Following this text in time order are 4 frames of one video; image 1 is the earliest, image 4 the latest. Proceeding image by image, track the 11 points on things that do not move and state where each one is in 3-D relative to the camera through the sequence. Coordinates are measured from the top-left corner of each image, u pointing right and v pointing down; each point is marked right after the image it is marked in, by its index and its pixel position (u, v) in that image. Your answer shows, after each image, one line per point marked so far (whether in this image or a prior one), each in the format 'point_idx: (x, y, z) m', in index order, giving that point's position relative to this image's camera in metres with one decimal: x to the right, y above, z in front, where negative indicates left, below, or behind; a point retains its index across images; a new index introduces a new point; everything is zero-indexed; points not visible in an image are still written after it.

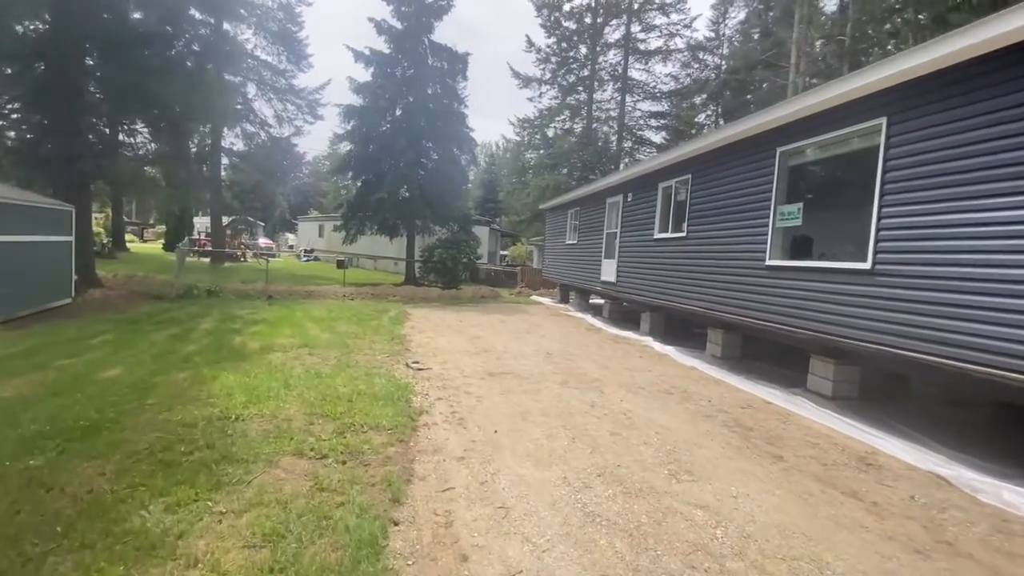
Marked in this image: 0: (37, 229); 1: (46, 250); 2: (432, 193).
0: (-8.5, +1.1, +8.5) m
1: (-8.6, +0.7, +8.8) m
2: (-3.2, +3.9, +19.2) m
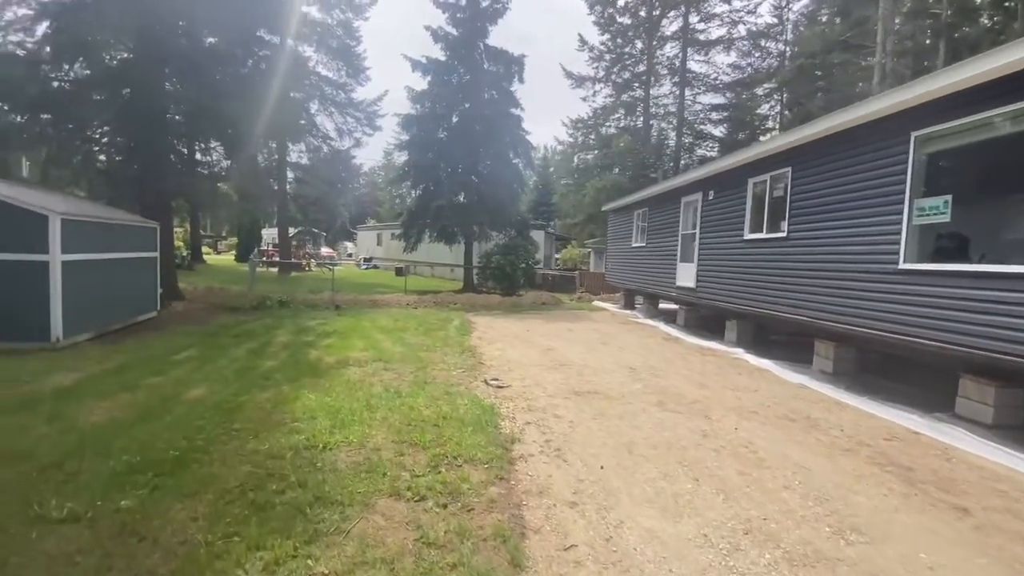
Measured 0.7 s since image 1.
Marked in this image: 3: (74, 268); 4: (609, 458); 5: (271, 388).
0: (-7.2, +0.8, +8.8) m
1: (-7.3, +0.4, +9.1) m
2: (-0.9, +3.6, +19.0) m
3: (-6.6, +0.3, +7.2) m
4: (+0.8, -1.4, +4.0) m
5: (-2.7, -1.1, +5.3) m
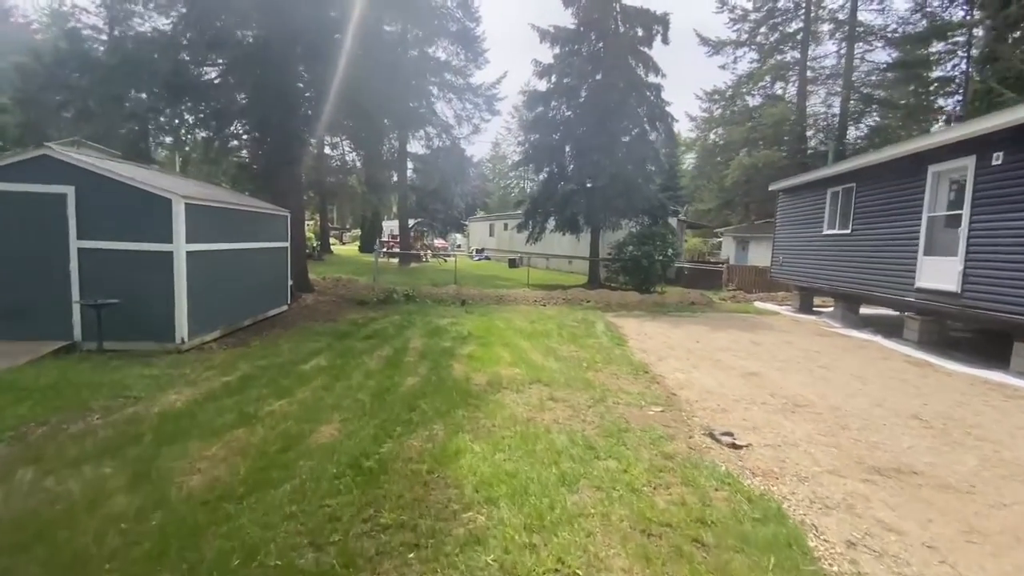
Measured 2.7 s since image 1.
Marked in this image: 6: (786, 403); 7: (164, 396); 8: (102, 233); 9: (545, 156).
0: (-4.4, +0.9, +8.2) m
1: (-4.4, +0.6, +8.5) m
2: (+3.9, +3.8, +16.7) m
3: (-4.2, +0.4, +6.5) m
4: (+2.4, -1.5, +1.8) m
5: (-0.7, -1.1, +3.8) m
6: (+3.0, -1.2, +5.3) m
7: (-3.3, -1.0, +4.6) m
8: (-5.1, +0.7, +5.9) m
9: (+1.2, +4.9, +17.6) m
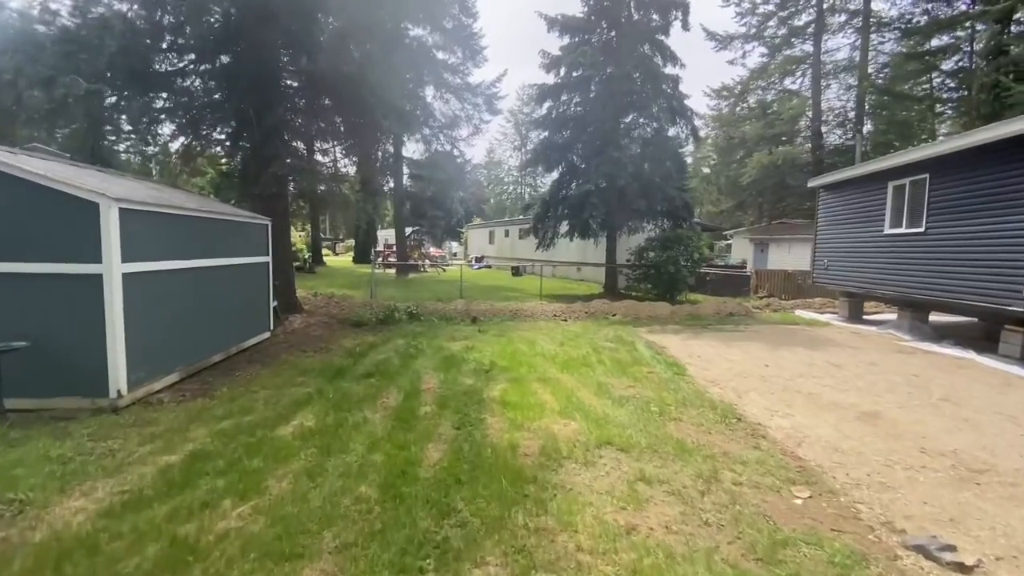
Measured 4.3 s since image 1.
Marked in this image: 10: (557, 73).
0: (-4.0, +0.5, +6.6) m
1: (-4.0, +0.2, +6.9) m
2: (+4.1, +3.5, +15.3) m
3: (-3.8, 0.0, +4.9) m
4: (+2.9, -1.7, +0.3) m
5: (-0.2, -1.4, +2.3) m
6: (+3.5, -1.4, +3.8) m
7: (-2.8, -1.3, +3.0) m
8: (-4.6, +0.3, +4.4) m
9: (+1.4, +4.5, +16.2) m
10: (+1.5, +7.3, +16.4) m
